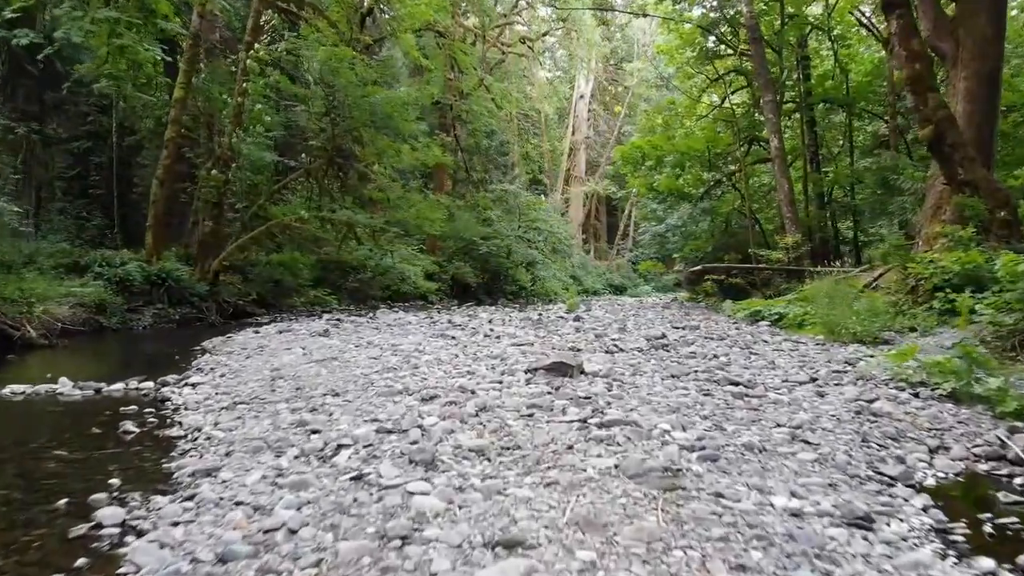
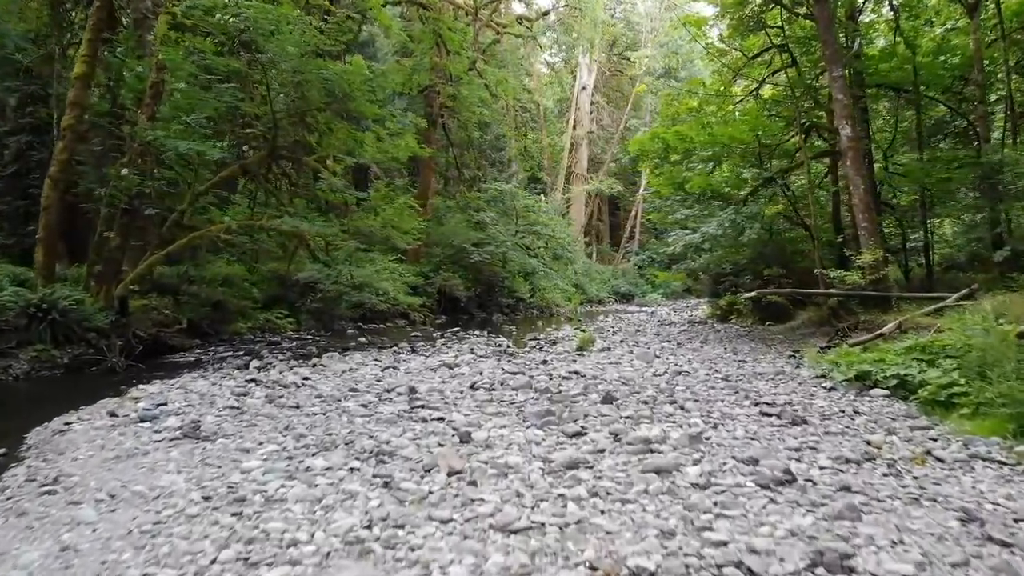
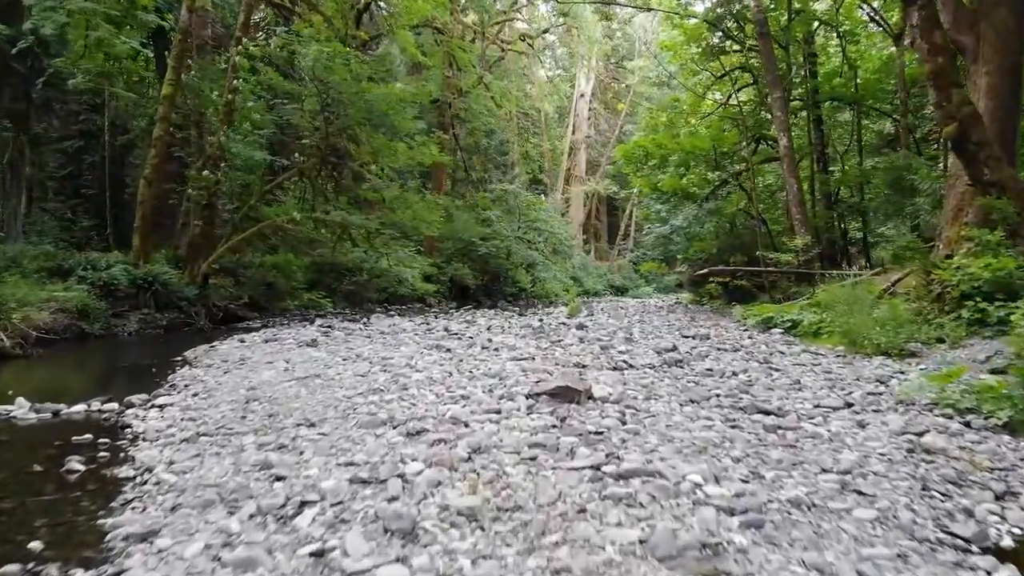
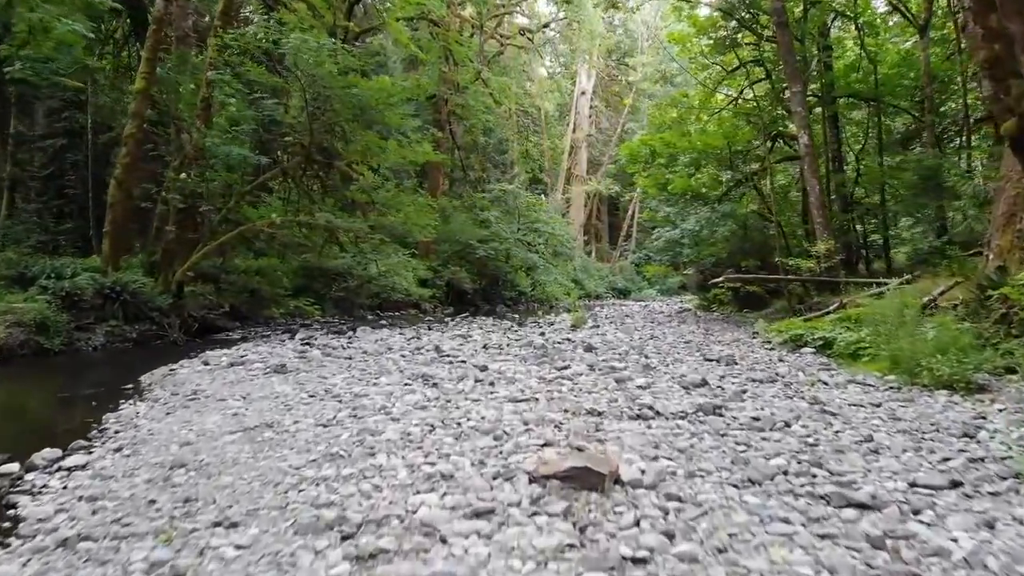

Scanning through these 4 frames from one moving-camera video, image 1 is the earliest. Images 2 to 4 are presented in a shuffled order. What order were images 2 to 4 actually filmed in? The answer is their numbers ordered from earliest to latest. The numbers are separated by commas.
3, 4, 2
